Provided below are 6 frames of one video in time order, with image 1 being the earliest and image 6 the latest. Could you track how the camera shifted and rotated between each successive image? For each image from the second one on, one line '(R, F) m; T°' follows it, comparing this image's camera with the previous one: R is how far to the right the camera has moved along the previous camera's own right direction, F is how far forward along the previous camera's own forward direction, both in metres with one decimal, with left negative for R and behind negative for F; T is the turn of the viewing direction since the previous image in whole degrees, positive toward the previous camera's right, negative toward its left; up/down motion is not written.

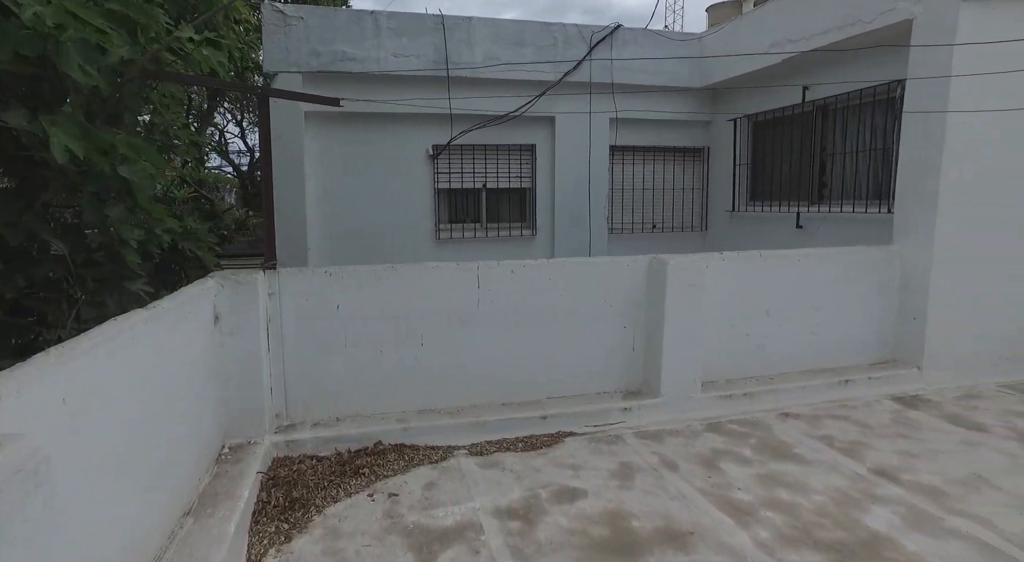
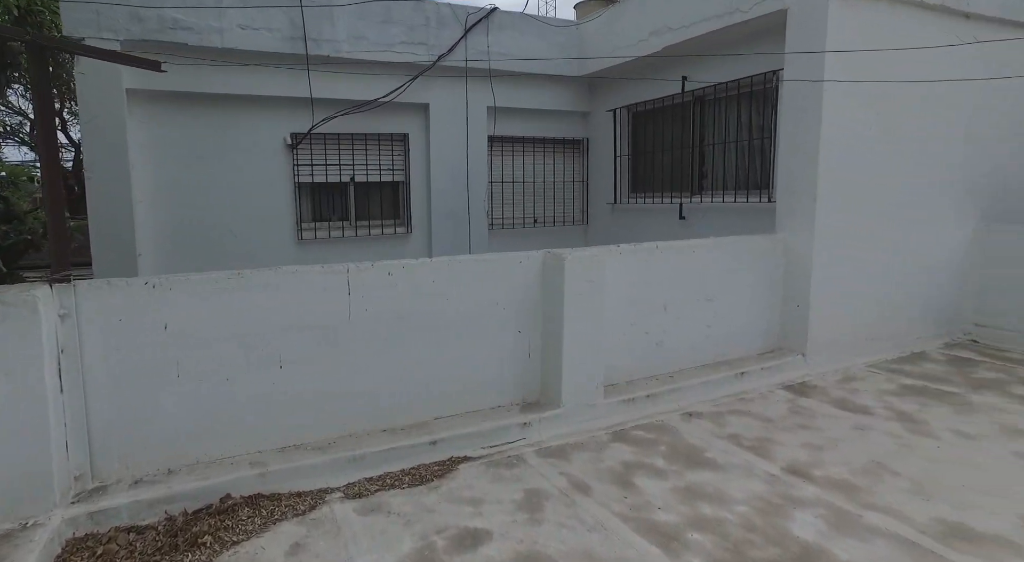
(0.0, +0.5) m; +11°
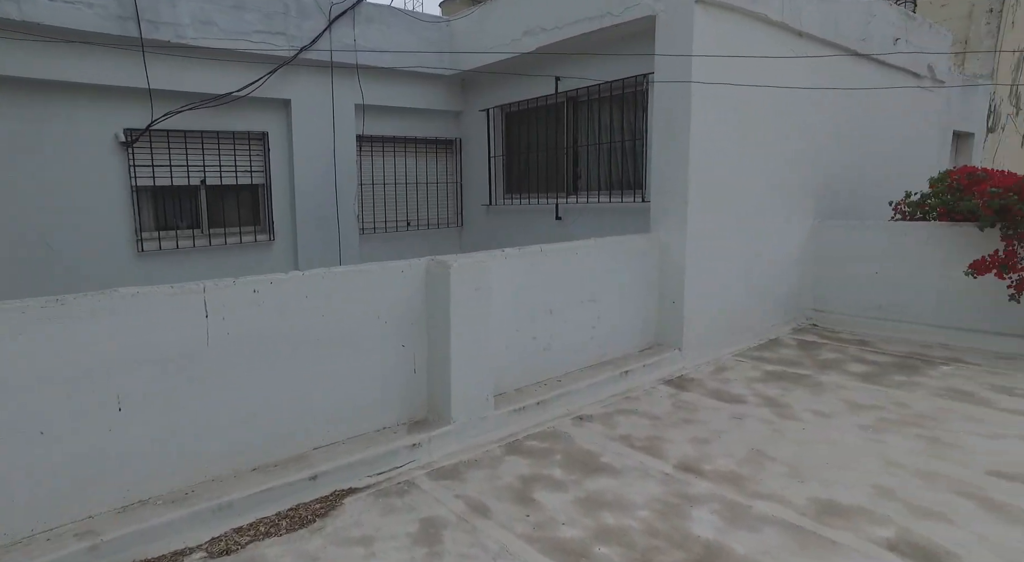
(-0.1, +0.2) m; +12°
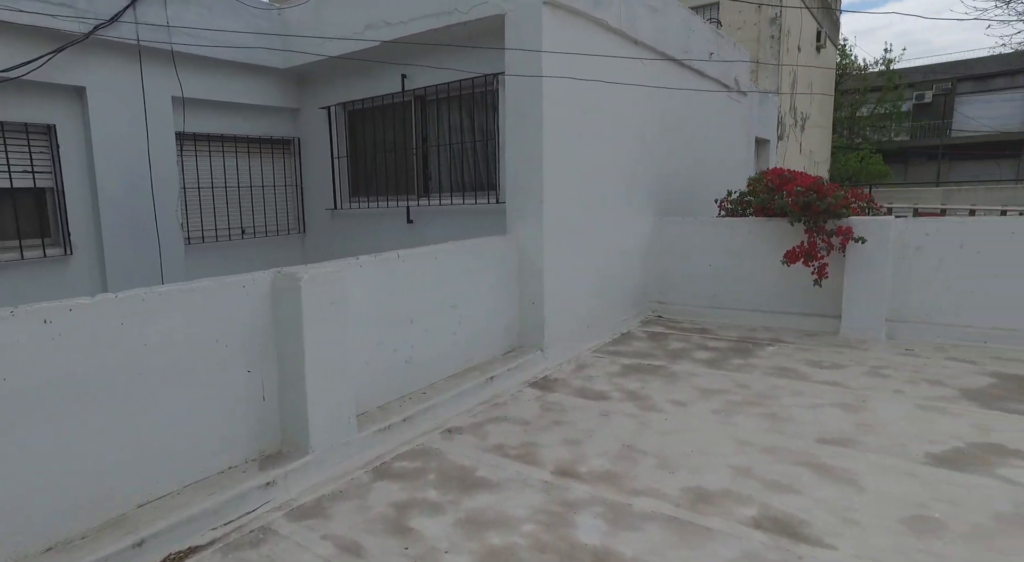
(-0.1, +0.2) m; +14°
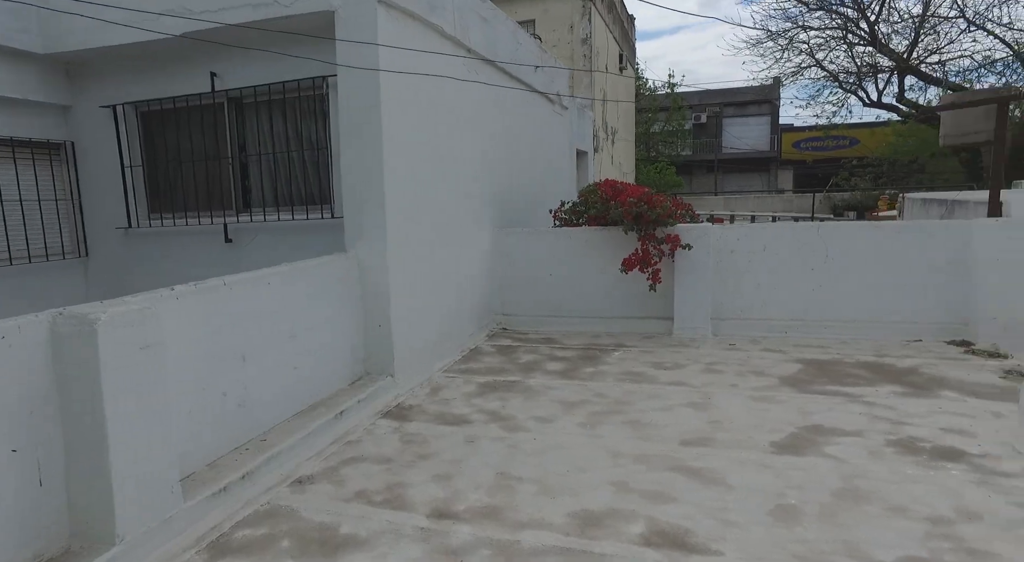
(-0.2, +0.3) m; +16°
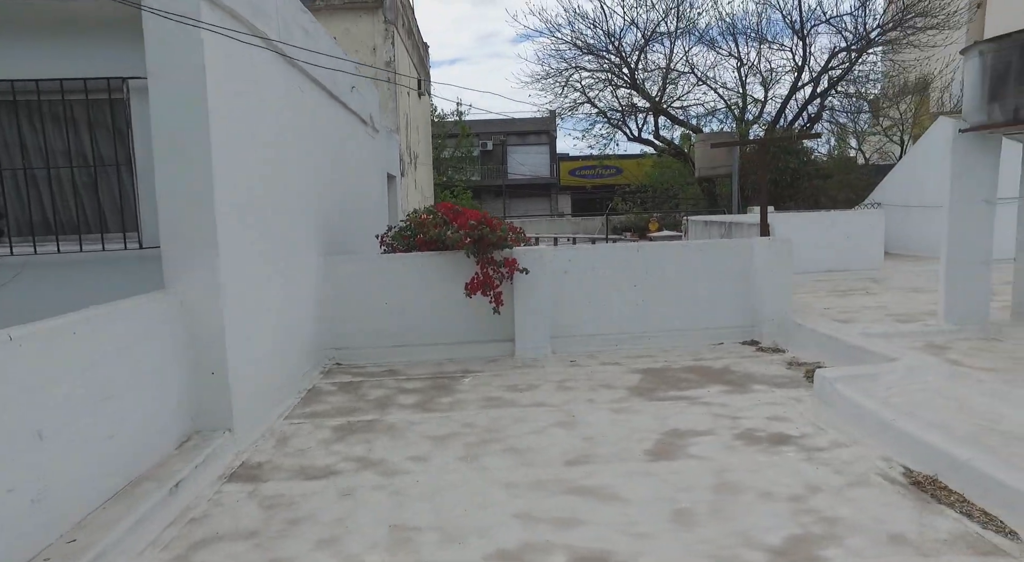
(-0.5, +0.3) m; +20°
